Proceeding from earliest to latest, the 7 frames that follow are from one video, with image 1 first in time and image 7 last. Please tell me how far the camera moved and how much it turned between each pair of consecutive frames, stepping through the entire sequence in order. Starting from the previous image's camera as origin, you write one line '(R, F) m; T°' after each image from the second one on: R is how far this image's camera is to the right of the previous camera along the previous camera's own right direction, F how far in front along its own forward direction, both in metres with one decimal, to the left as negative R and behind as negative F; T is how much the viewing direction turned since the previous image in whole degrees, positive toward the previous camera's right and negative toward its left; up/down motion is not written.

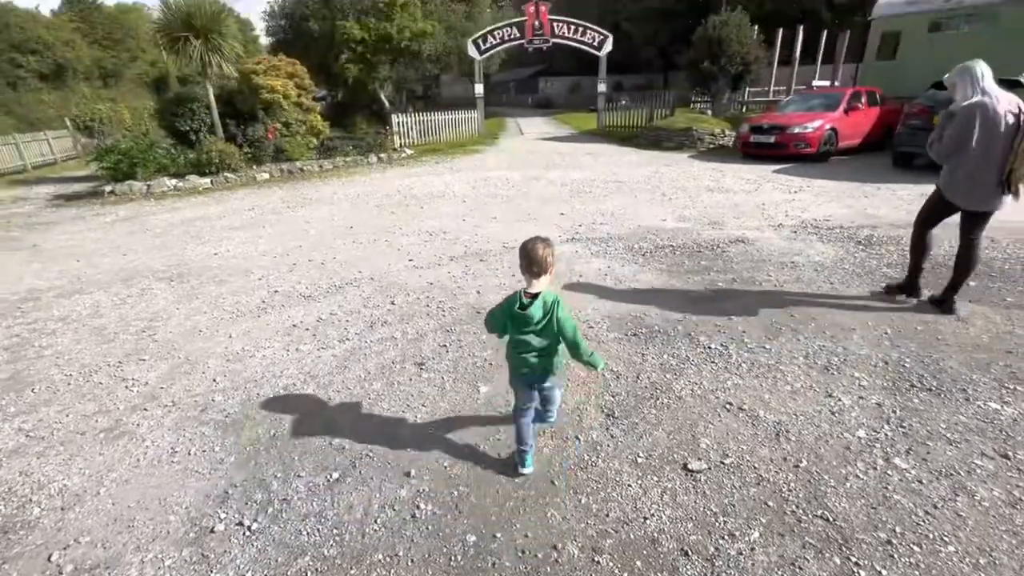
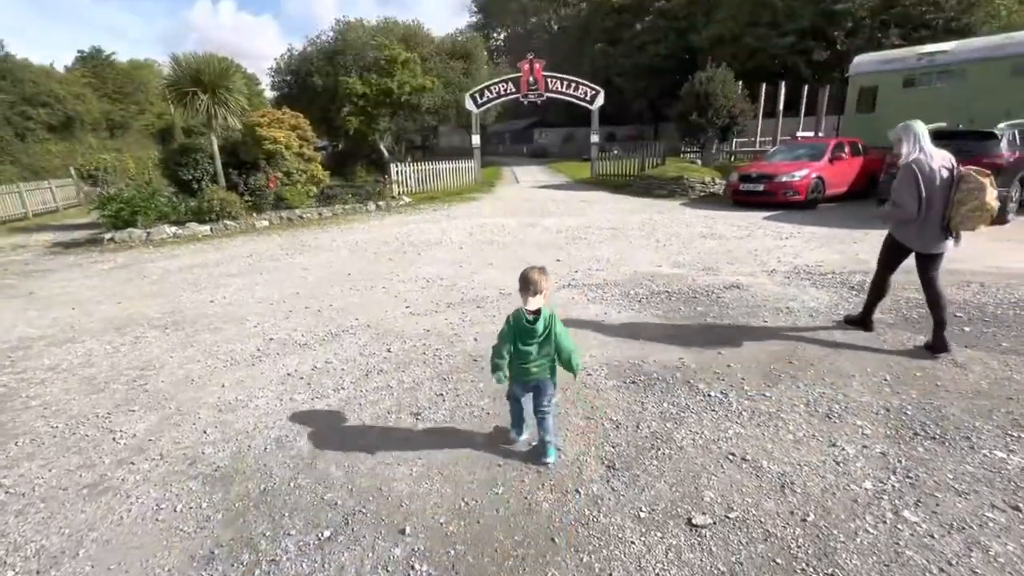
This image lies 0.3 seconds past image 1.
(0.0, 0.0) m; 0°
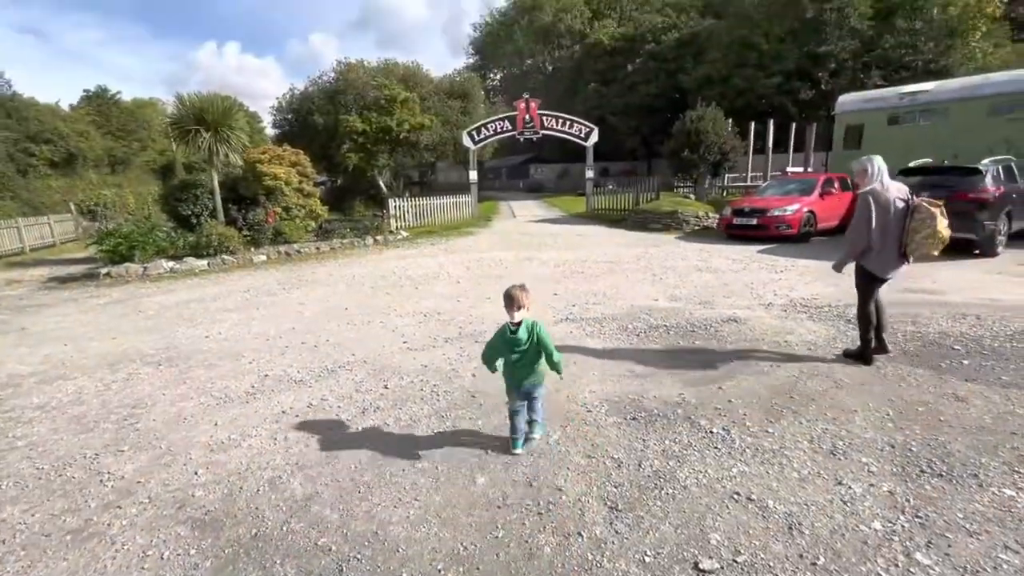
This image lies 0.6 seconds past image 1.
(0.0, 0.0) m; 0°
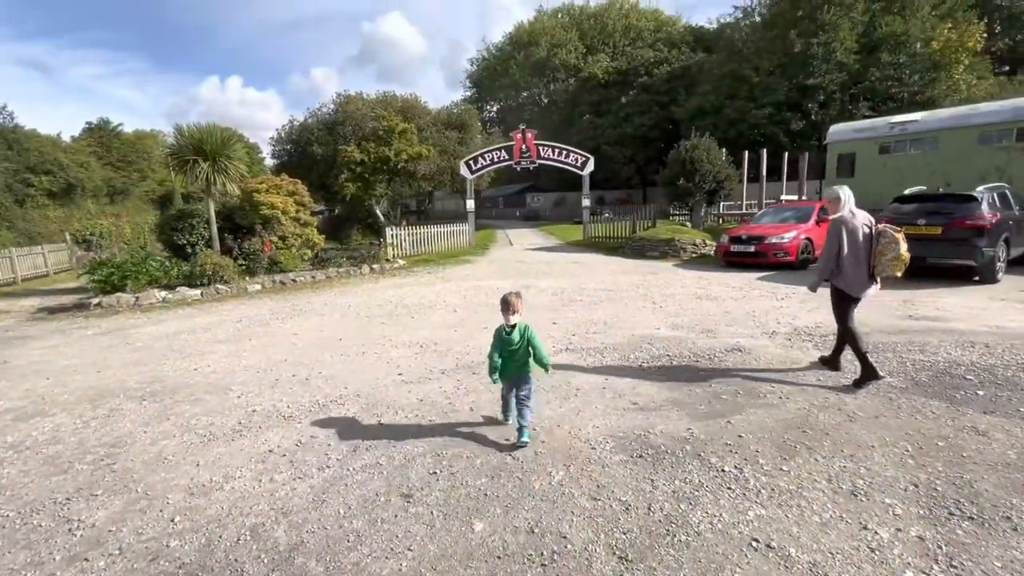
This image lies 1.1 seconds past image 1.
(0.0, +0.1) m; 0°
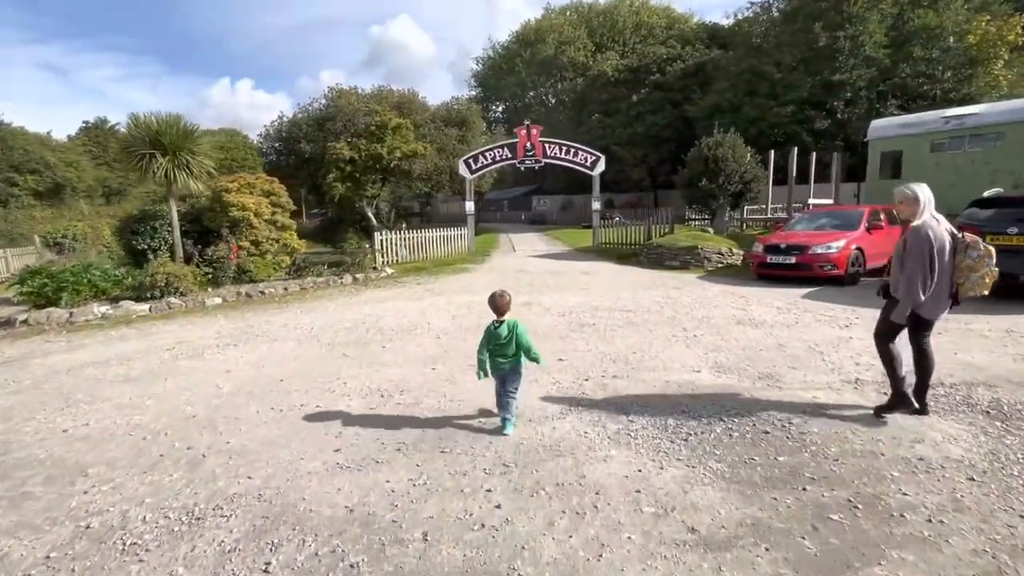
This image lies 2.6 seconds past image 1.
(+0.1, +1.8) m; -1°
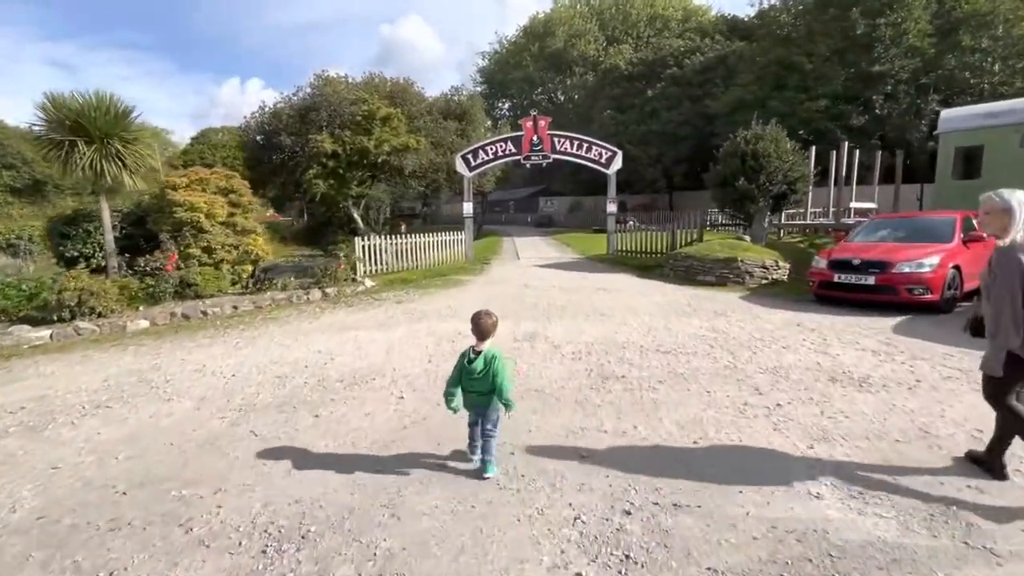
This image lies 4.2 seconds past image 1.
(+0.1, +2.3) m; -1°
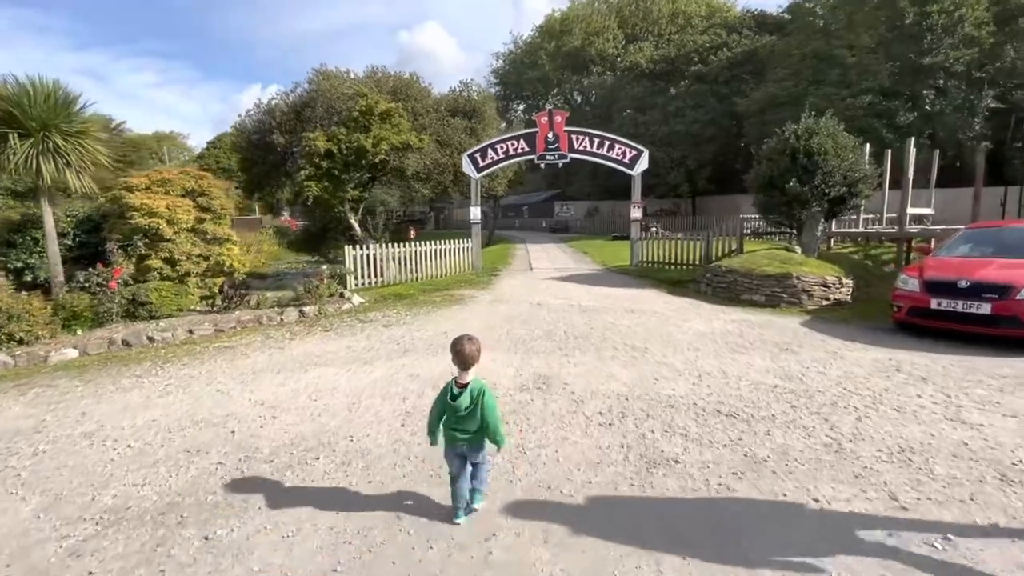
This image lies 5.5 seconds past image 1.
(+0.1, +1.8) m; -2°
